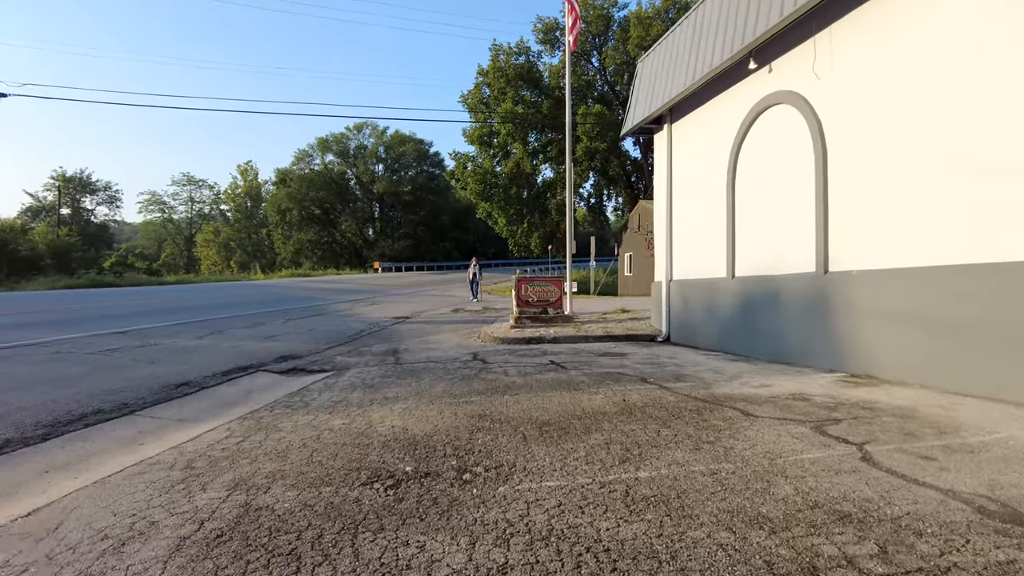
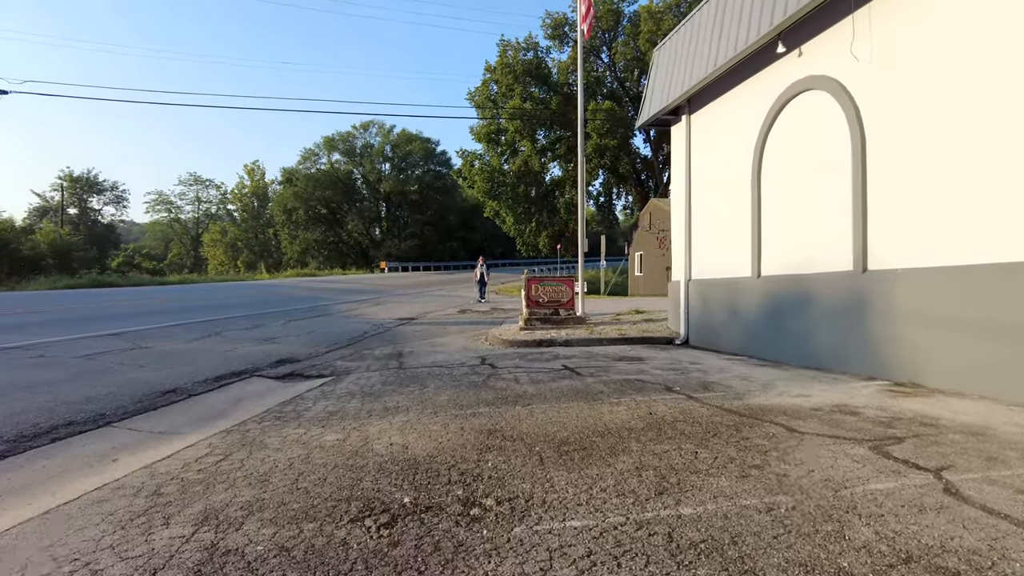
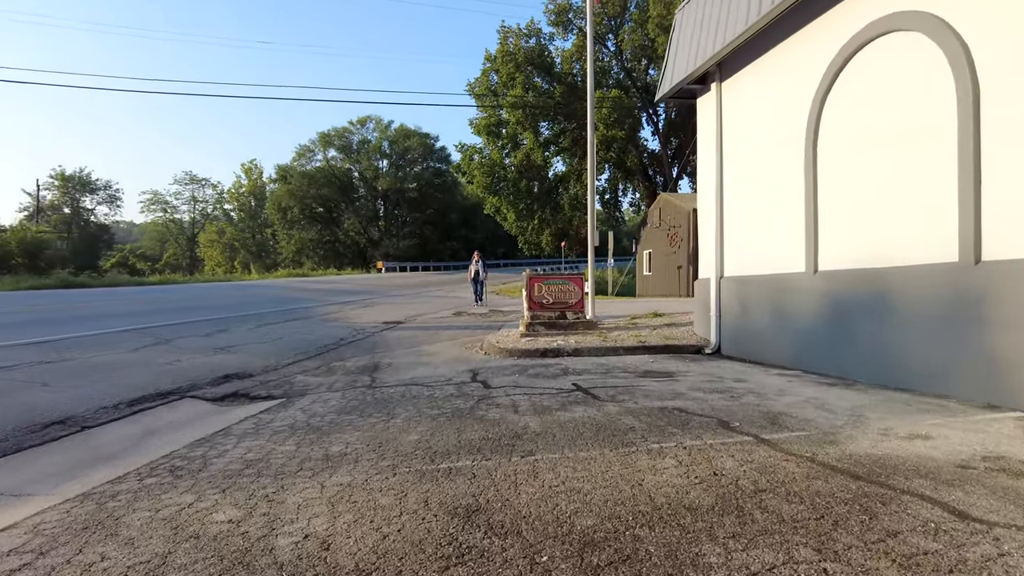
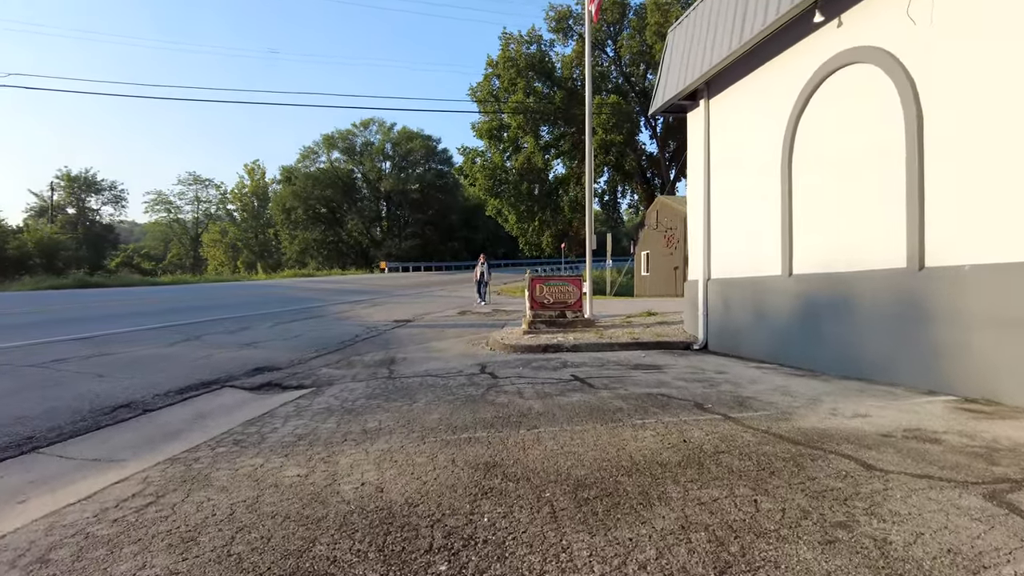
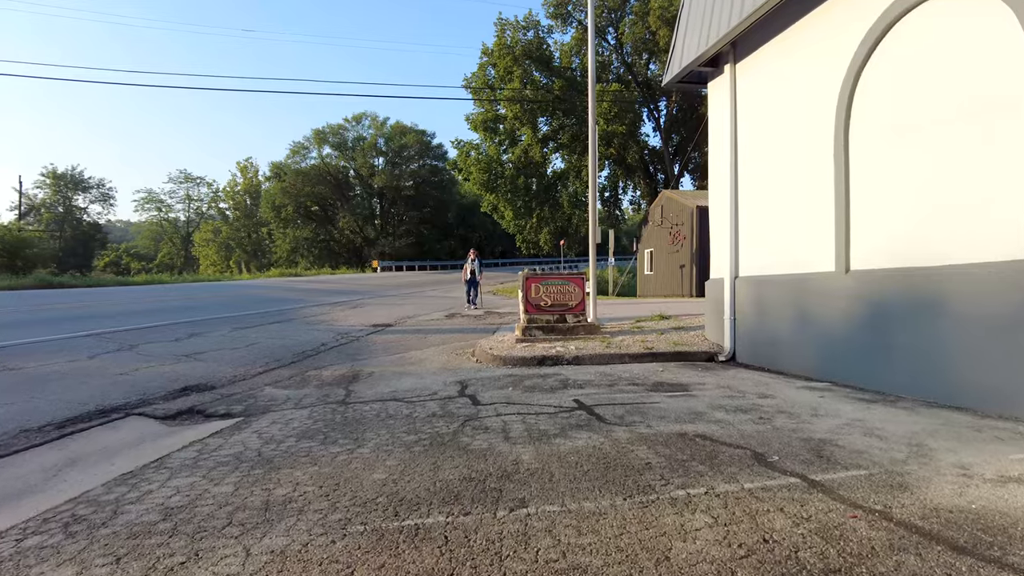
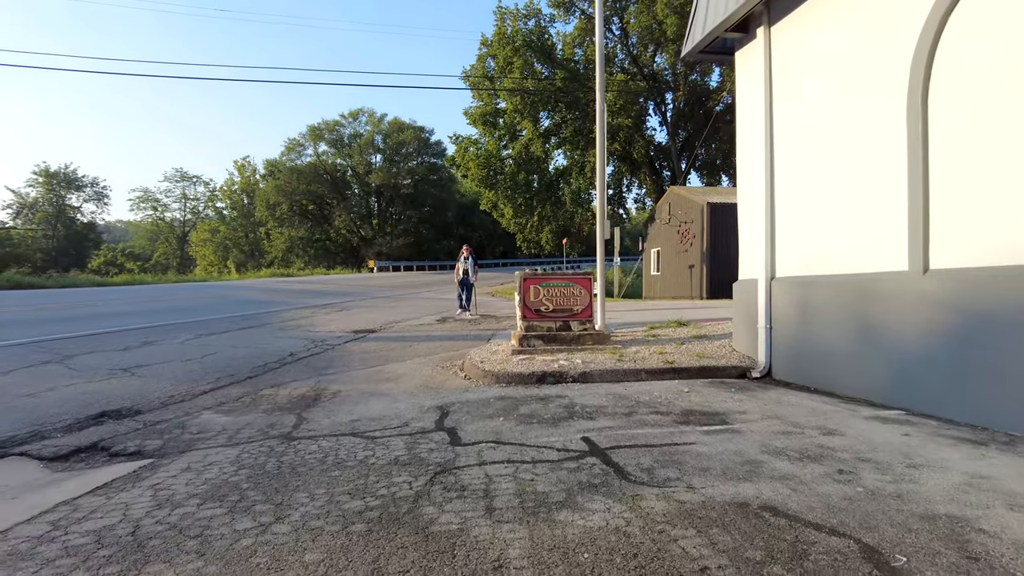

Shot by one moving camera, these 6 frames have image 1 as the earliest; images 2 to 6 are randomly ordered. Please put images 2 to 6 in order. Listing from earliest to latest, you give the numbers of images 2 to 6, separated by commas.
2, 4, 3, 5, 6
